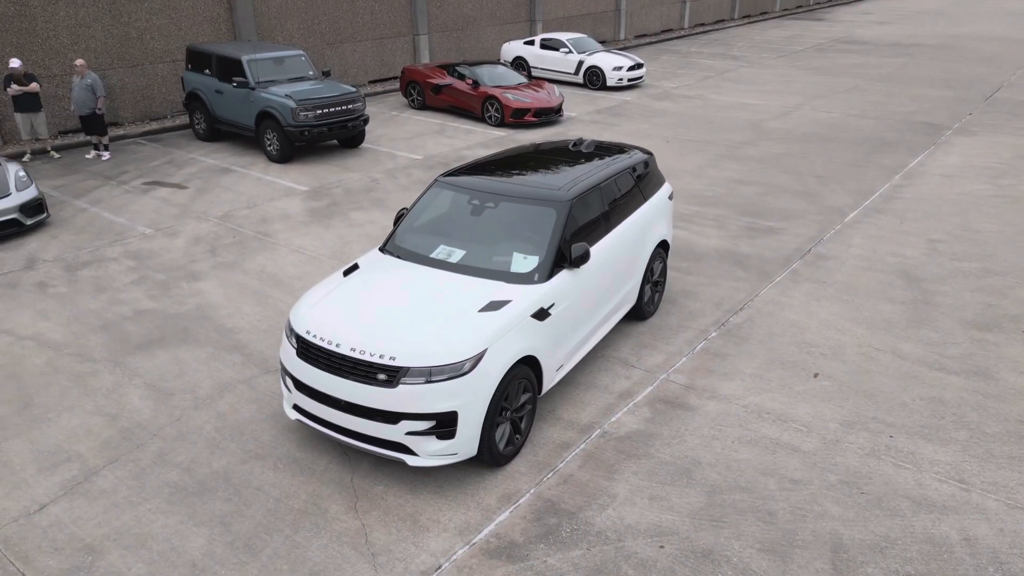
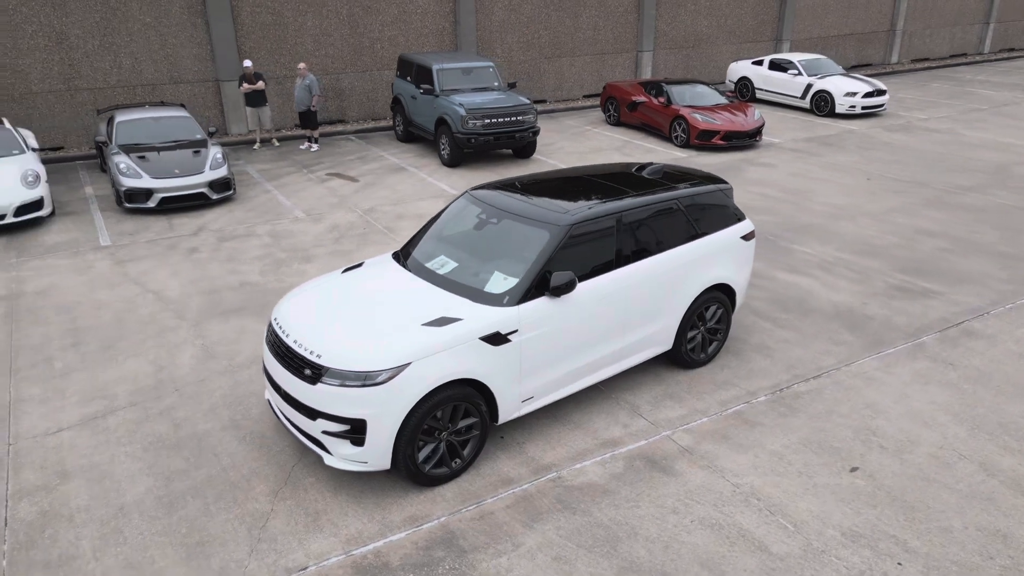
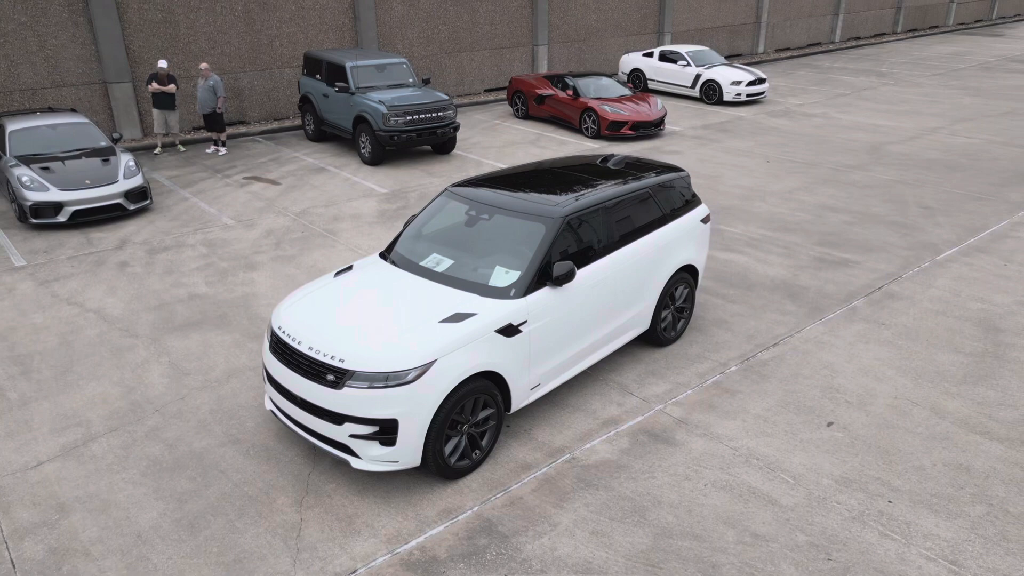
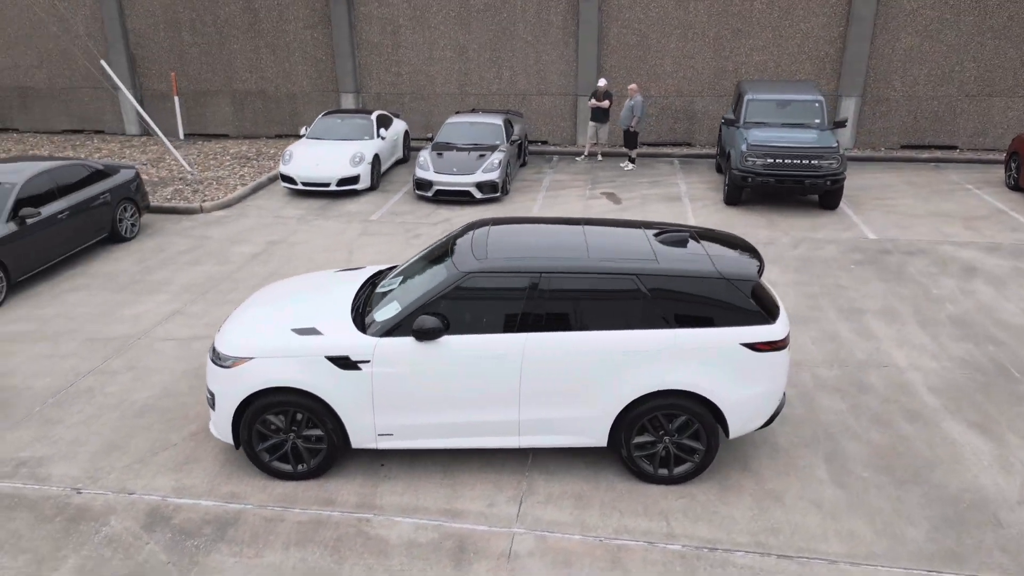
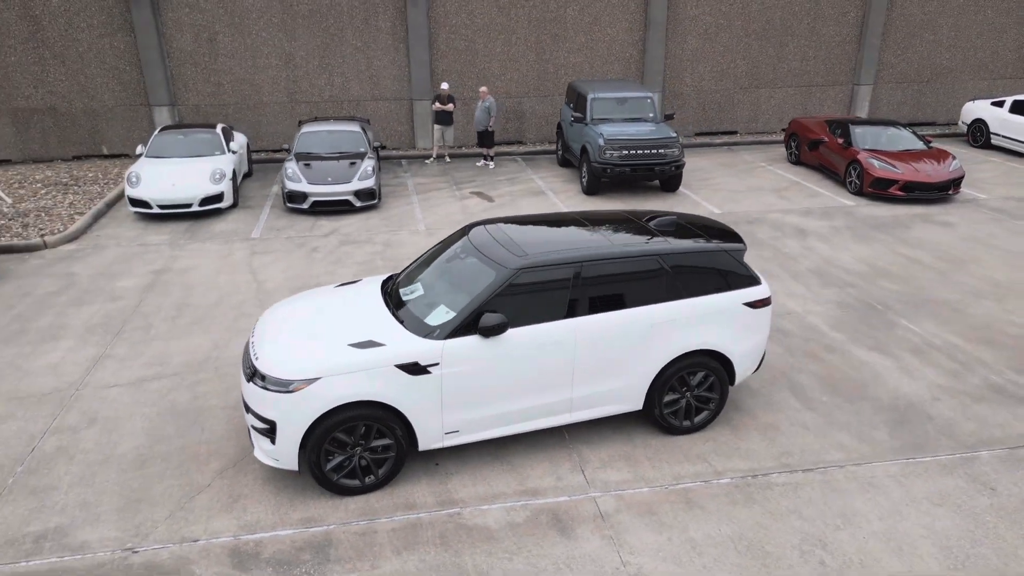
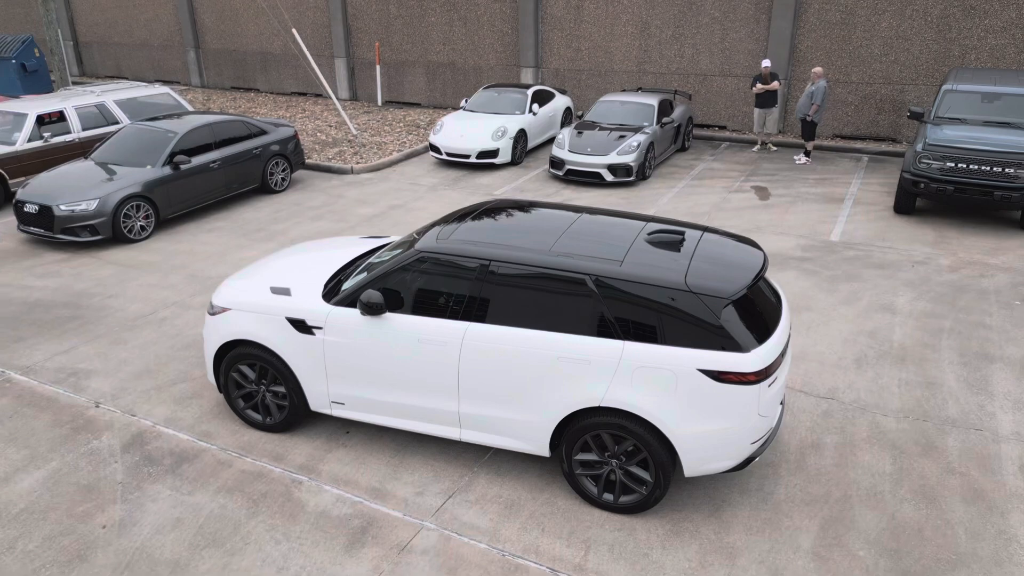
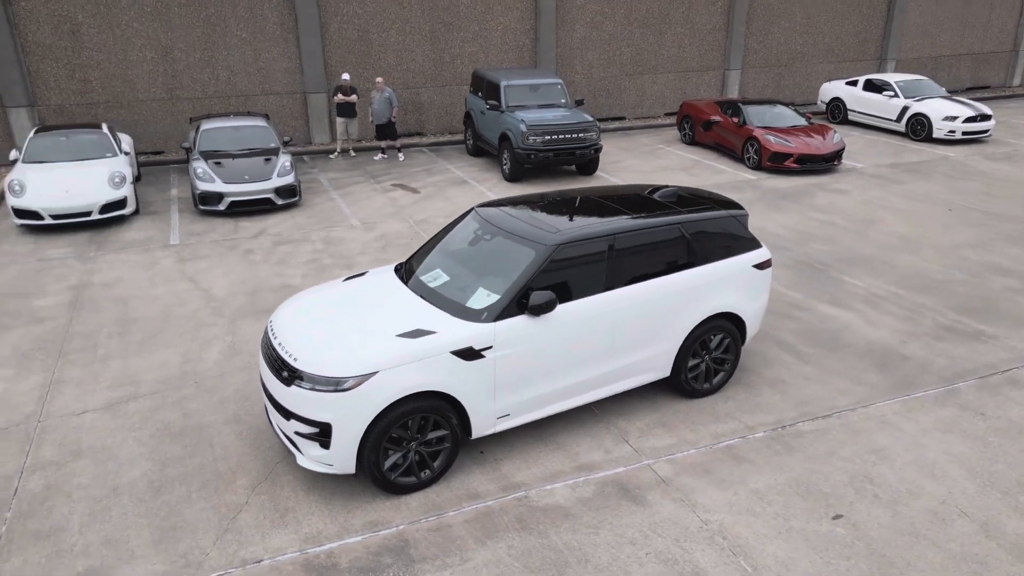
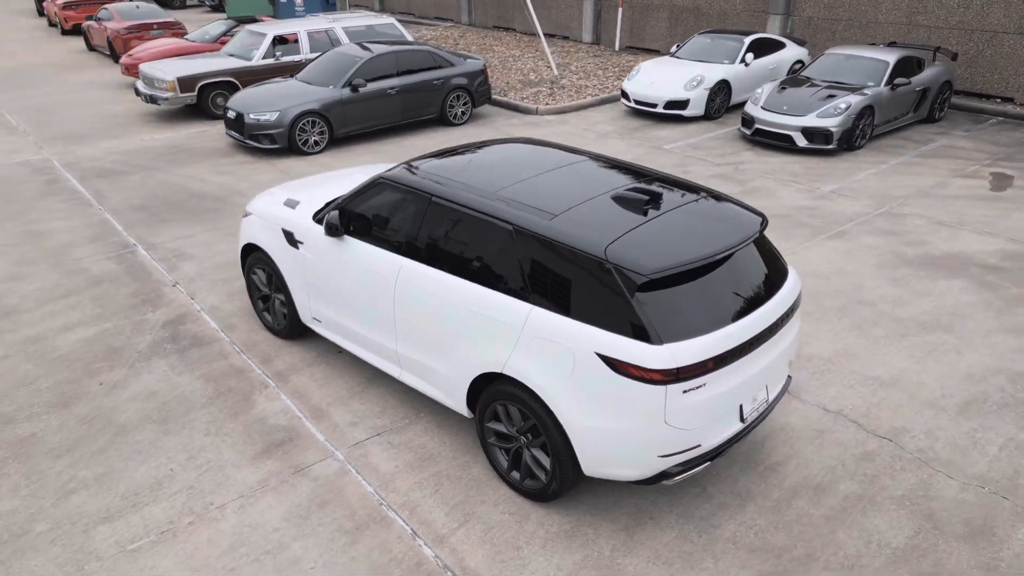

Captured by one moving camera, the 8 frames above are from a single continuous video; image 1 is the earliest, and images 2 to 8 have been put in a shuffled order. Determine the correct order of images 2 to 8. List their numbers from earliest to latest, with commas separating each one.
3, 2, 7, 5, 4, 6, 8
